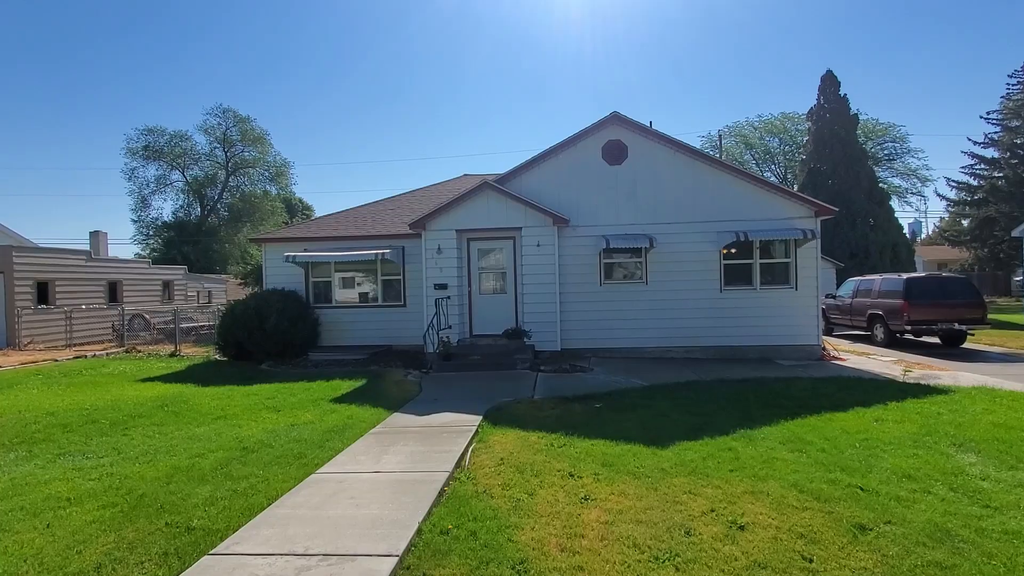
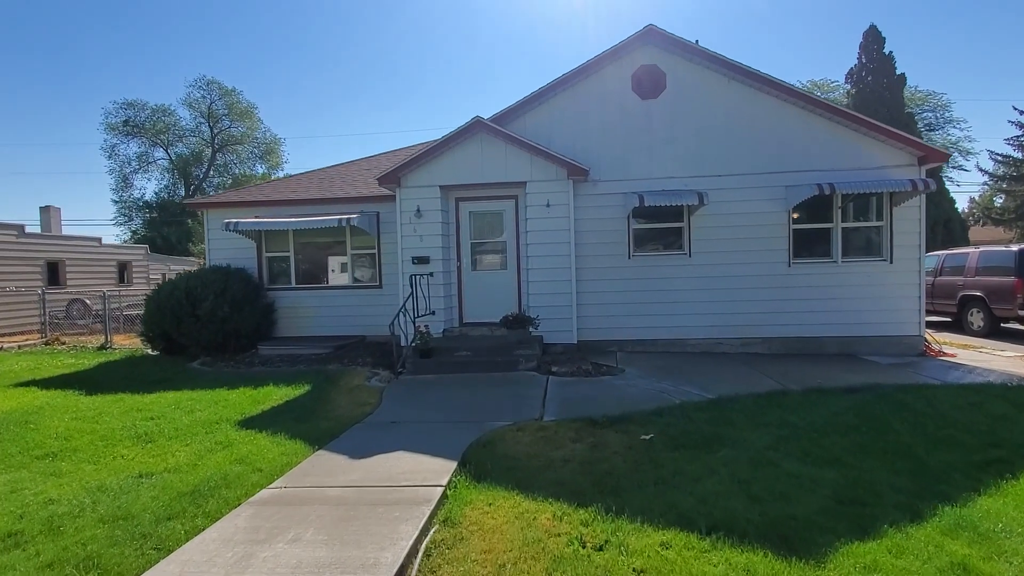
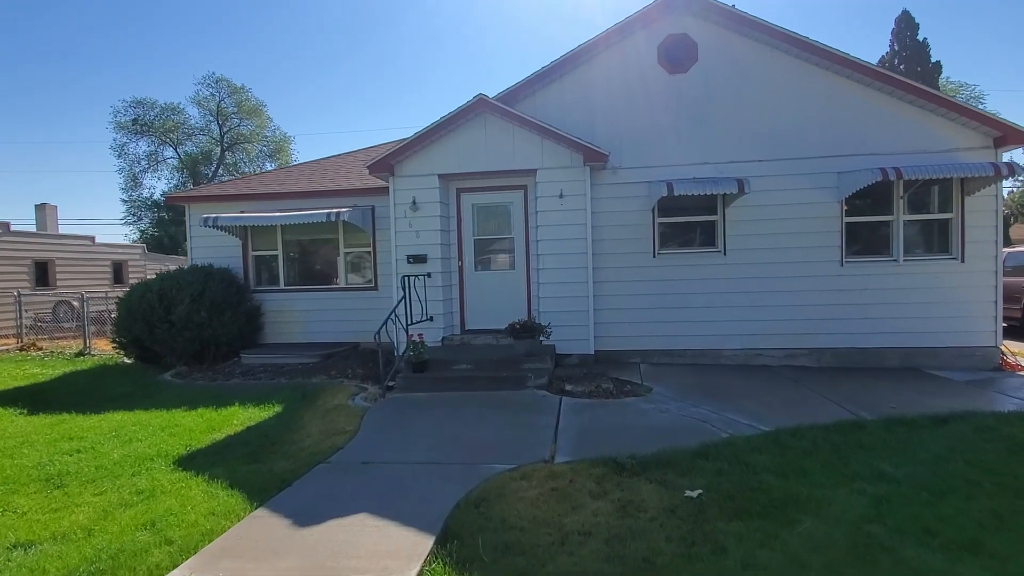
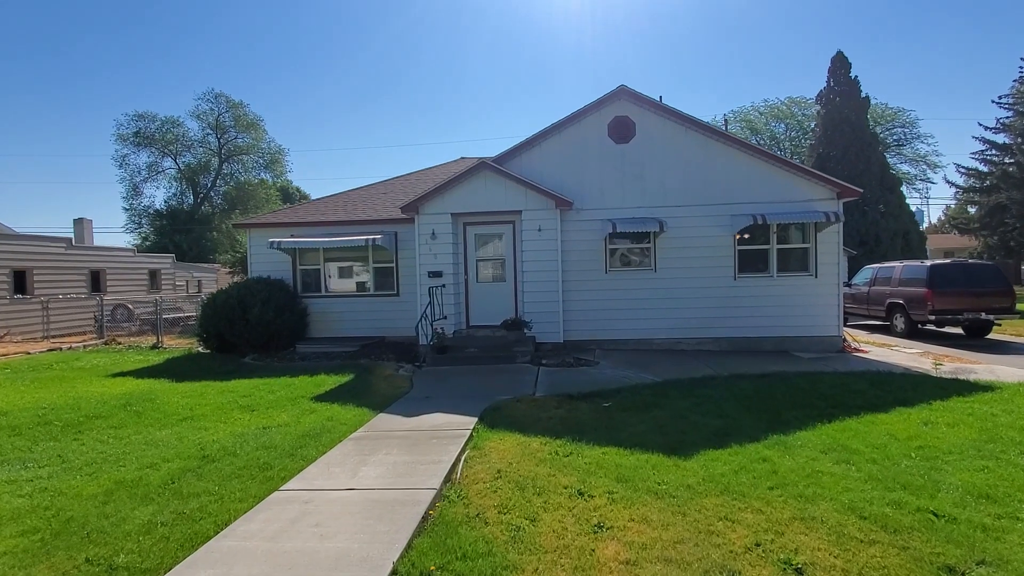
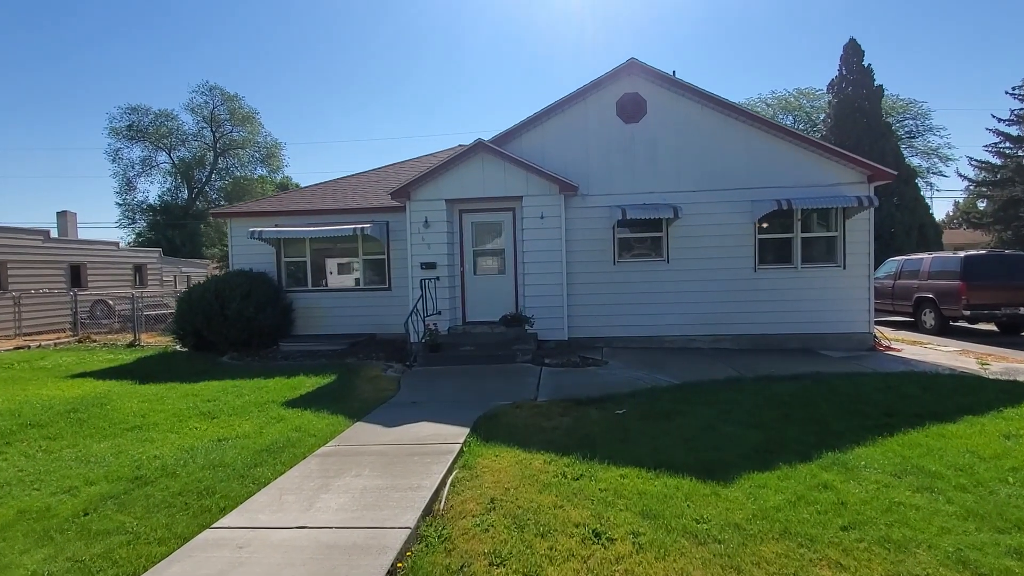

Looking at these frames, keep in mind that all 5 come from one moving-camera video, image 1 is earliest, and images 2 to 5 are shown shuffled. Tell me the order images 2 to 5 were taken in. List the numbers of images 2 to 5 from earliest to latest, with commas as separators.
4, 5, 2, 3
